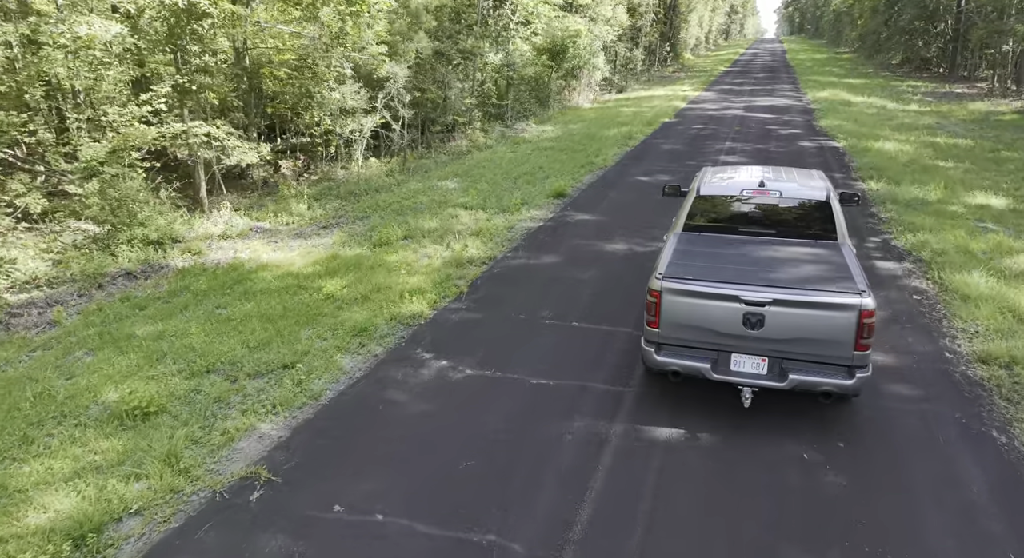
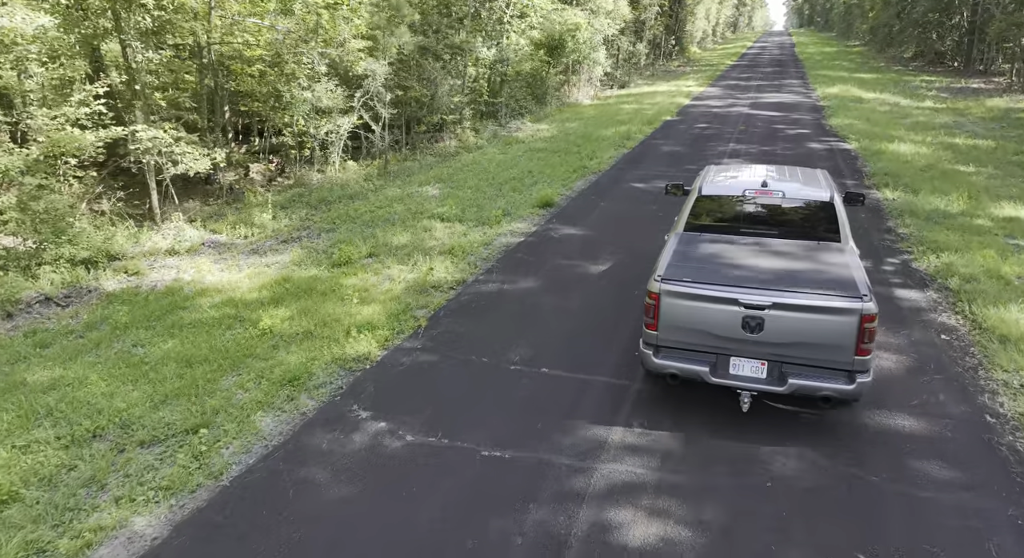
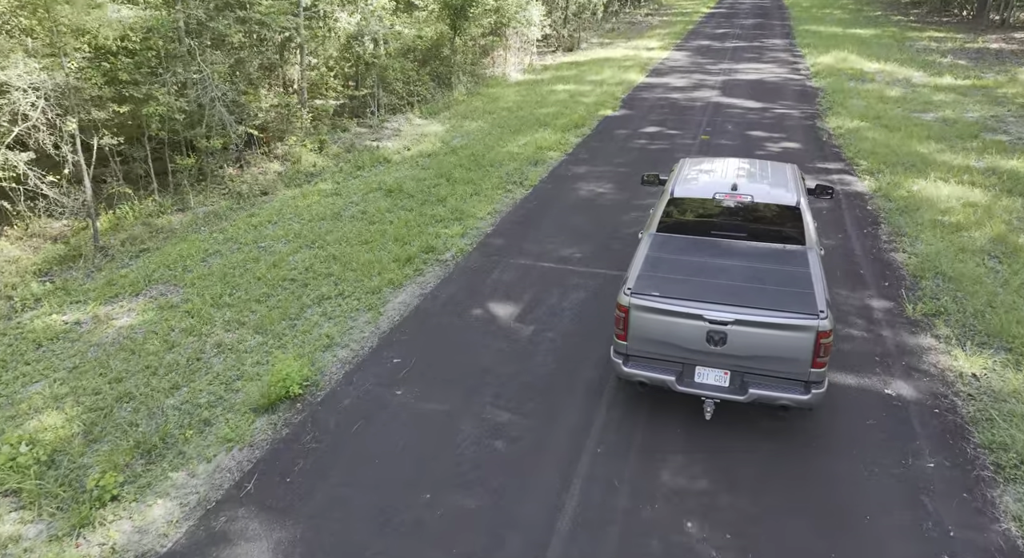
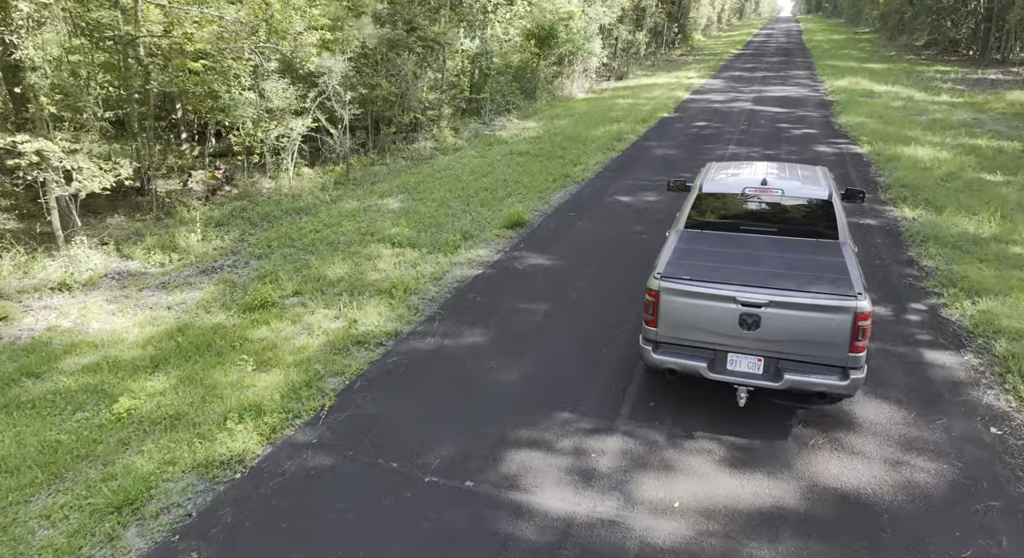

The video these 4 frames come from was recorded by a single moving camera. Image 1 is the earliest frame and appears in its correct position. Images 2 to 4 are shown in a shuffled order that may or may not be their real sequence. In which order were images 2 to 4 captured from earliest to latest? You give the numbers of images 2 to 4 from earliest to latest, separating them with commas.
2, 4, 3
